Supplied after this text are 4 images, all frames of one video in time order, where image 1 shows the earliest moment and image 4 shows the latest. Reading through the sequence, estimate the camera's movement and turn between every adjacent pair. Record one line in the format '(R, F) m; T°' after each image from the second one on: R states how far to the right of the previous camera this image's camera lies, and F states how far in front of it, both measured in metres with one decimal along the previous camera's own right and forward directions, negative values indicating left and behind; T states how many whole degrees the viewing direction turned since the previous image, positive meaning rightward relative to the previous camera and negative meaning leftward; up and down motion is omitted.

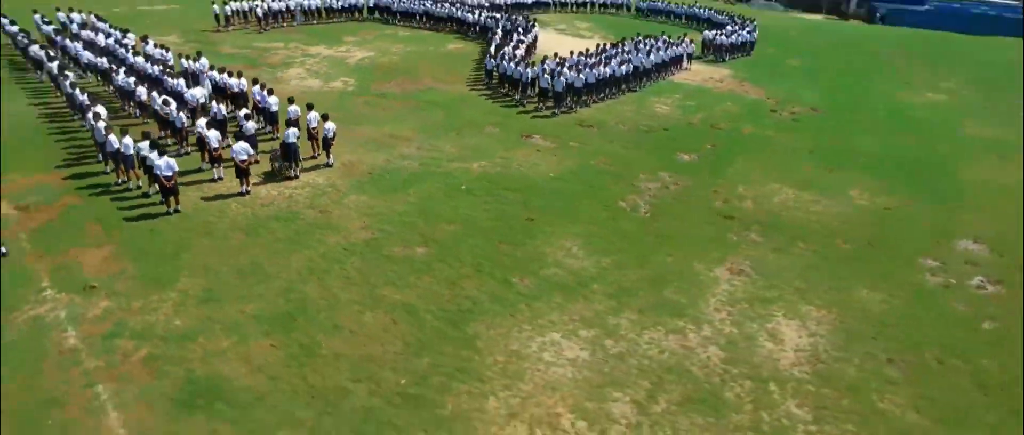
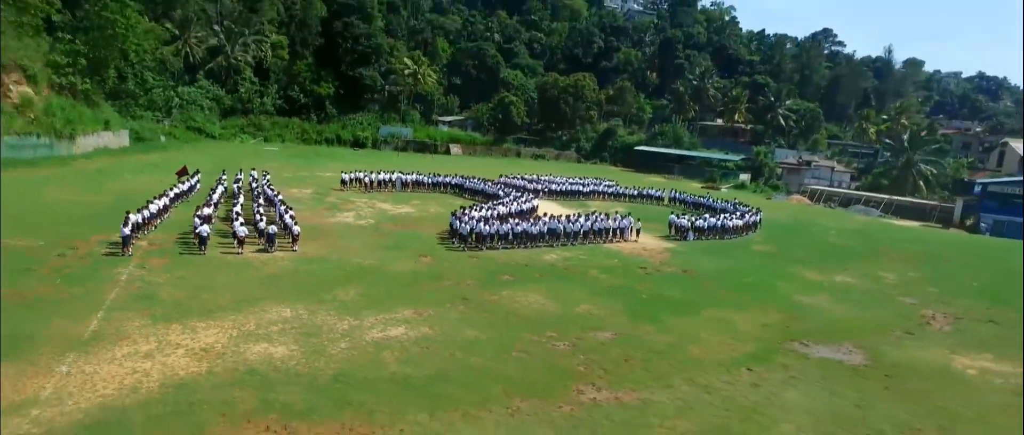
(+7.1, -3.9) m; -20°
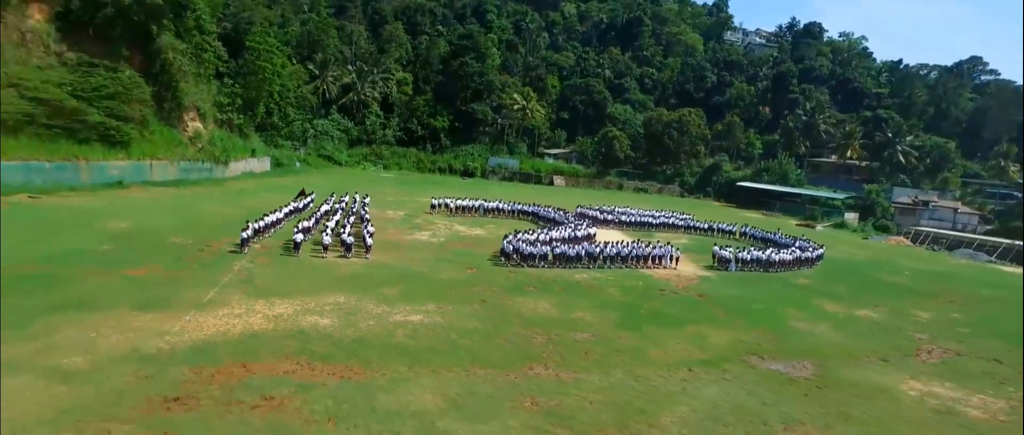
(+2.6, -2.5) m; -12°
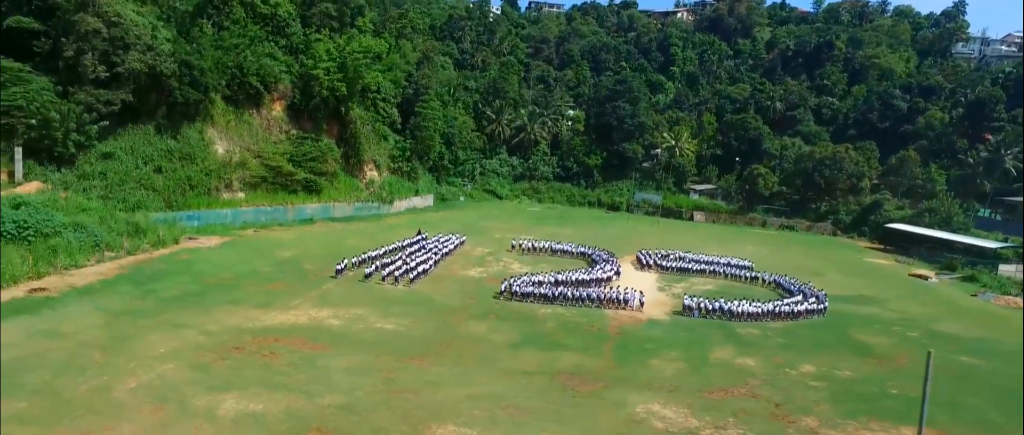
(+10.1, -6.5) m; -21°
